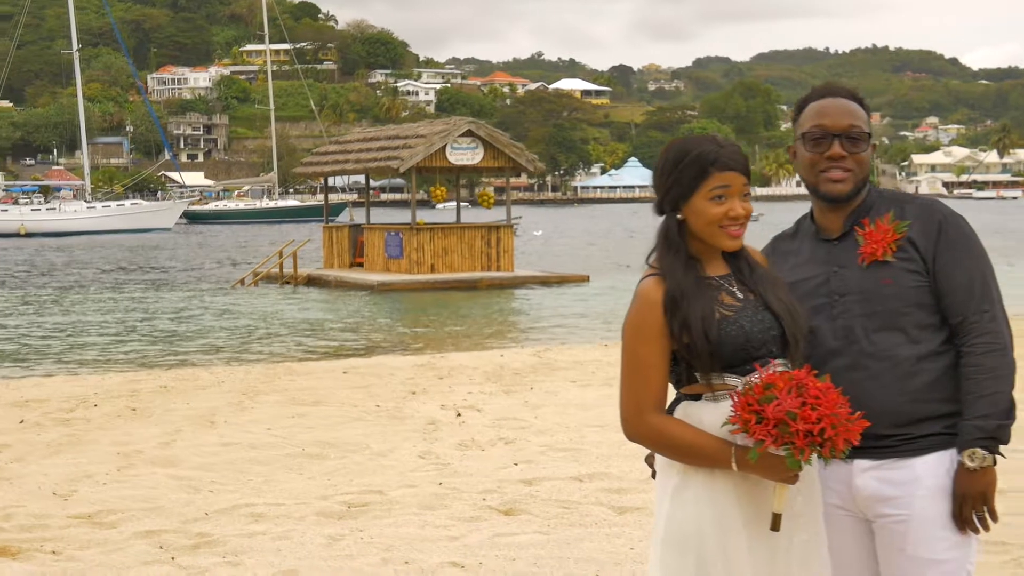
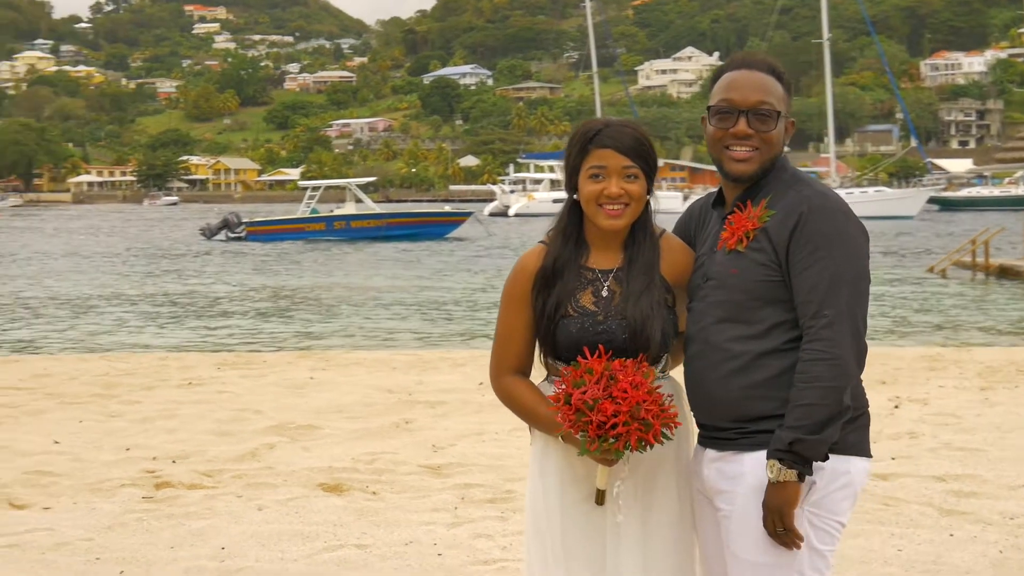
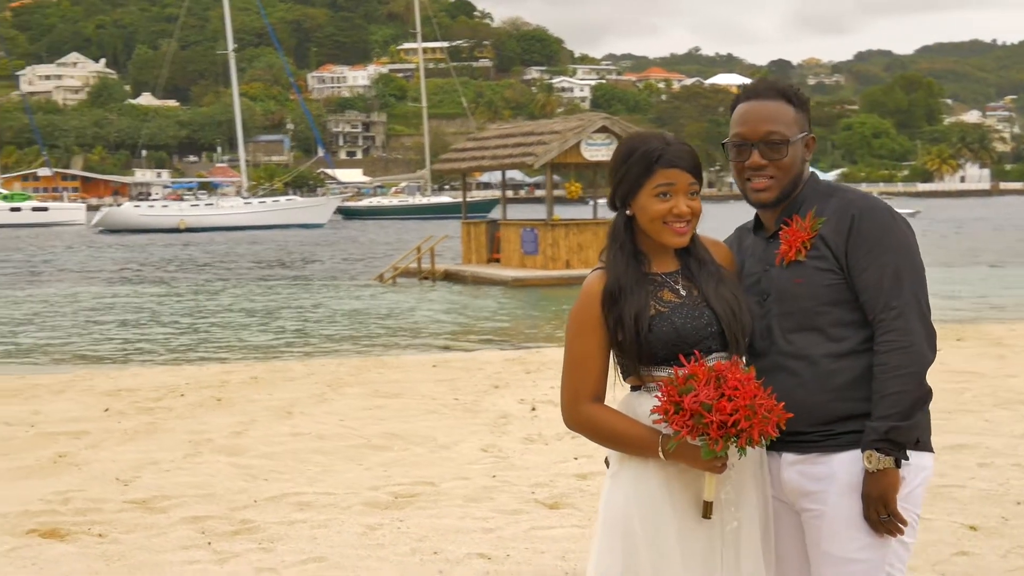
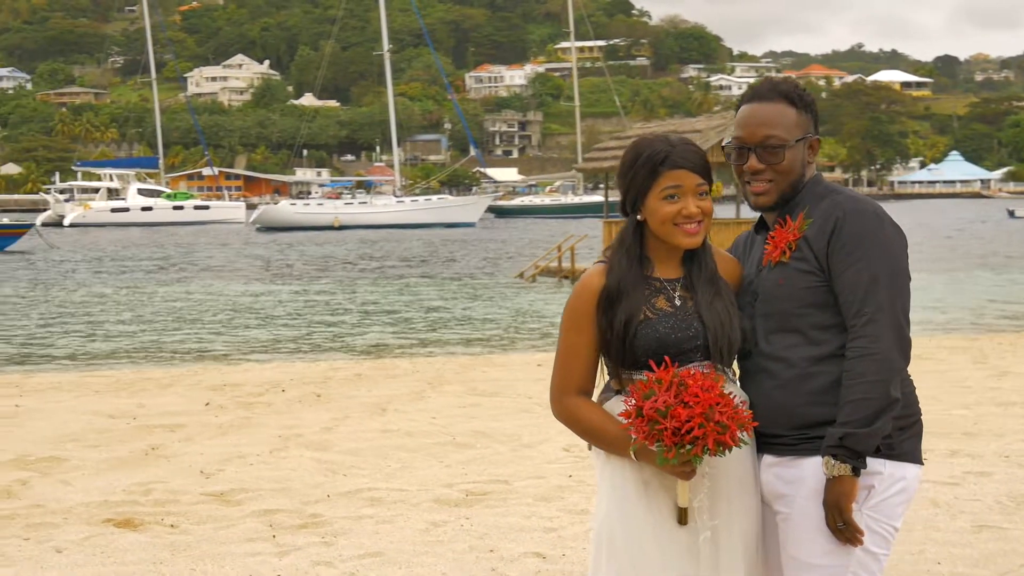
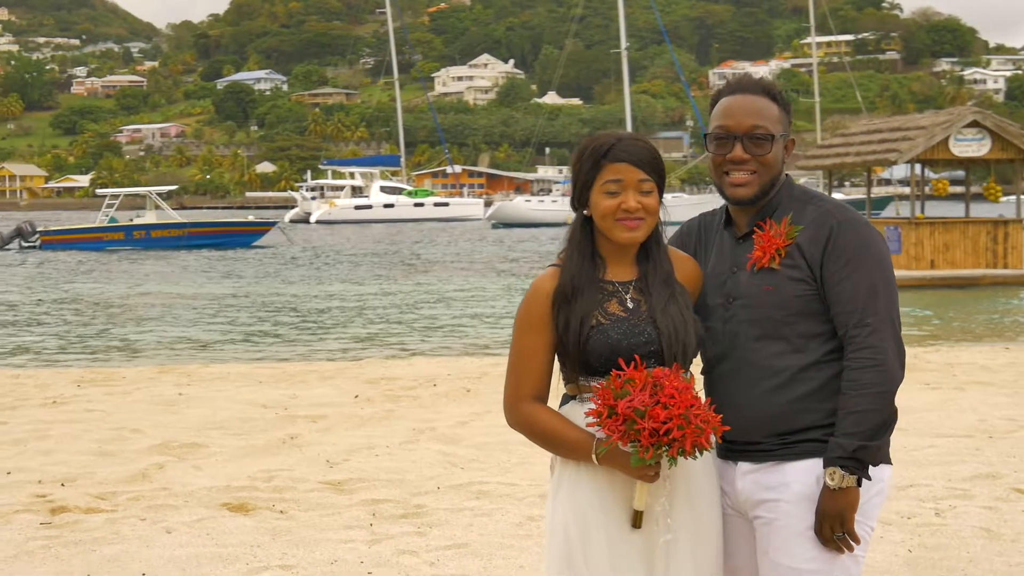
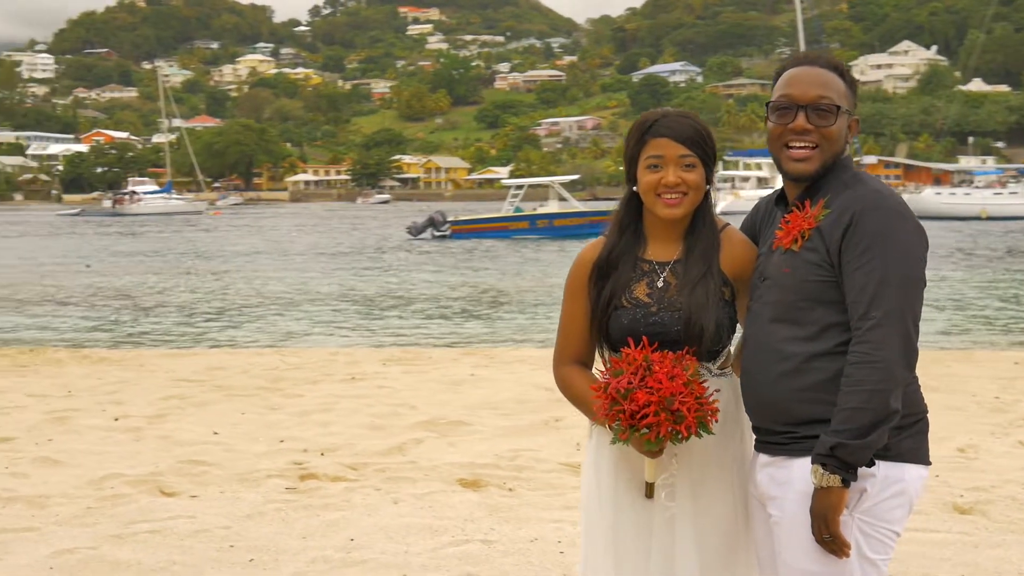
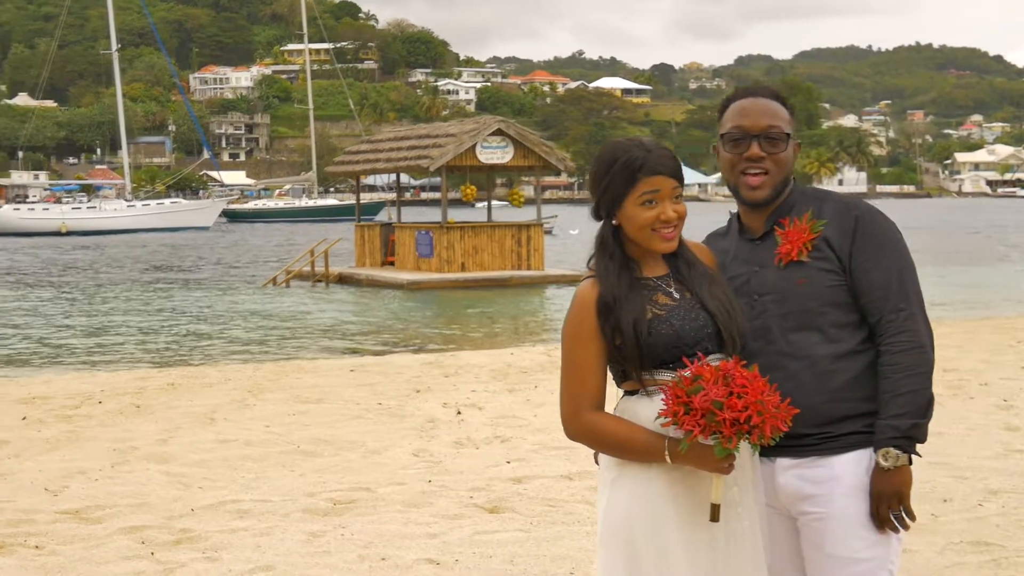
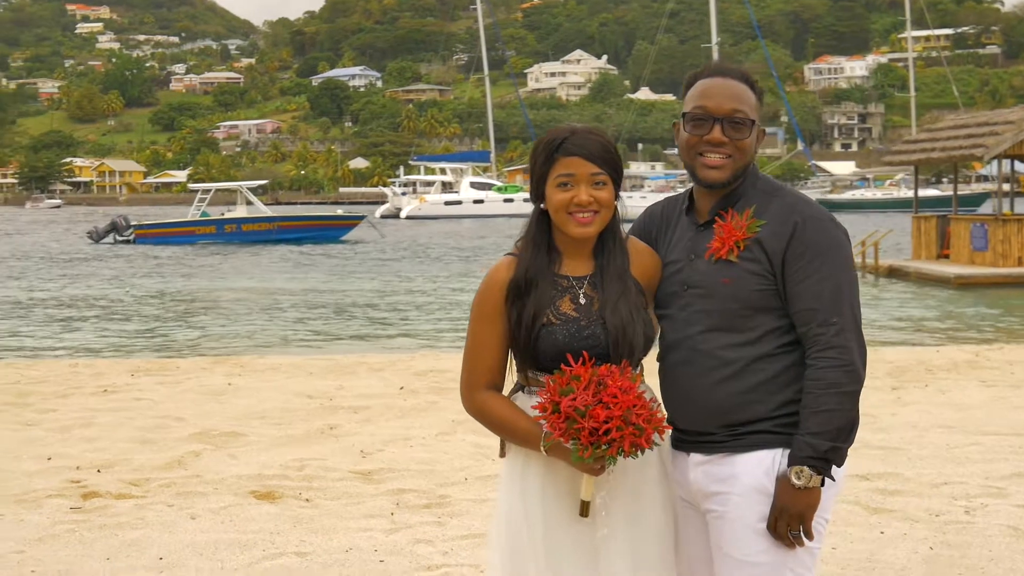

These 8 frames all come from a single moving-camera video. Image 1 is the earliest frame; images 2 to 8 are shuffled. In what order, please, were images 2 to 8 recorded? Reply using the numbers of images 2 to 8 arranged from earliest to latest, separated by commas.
7, 3, 4, 5, 8, 2, 6
